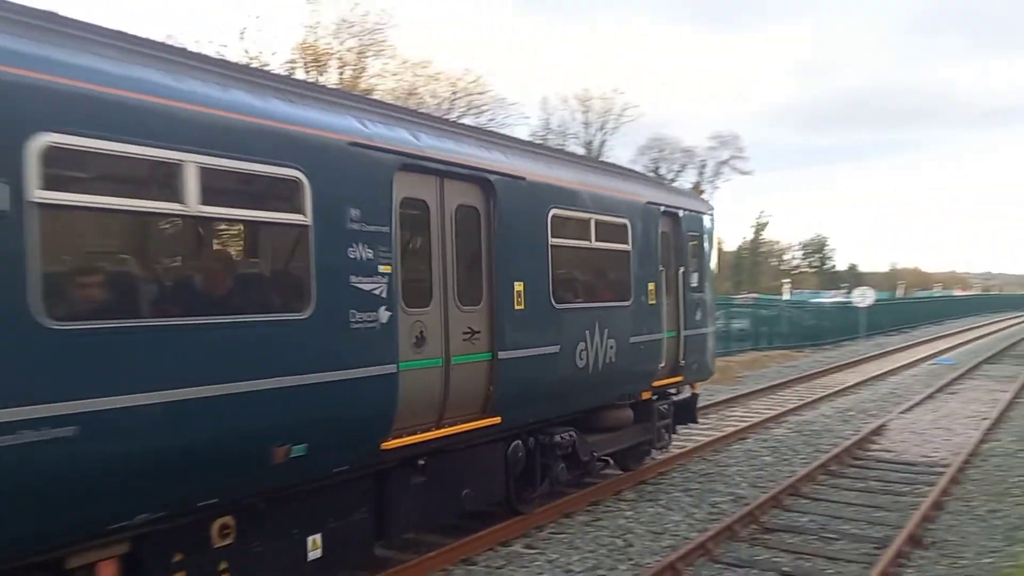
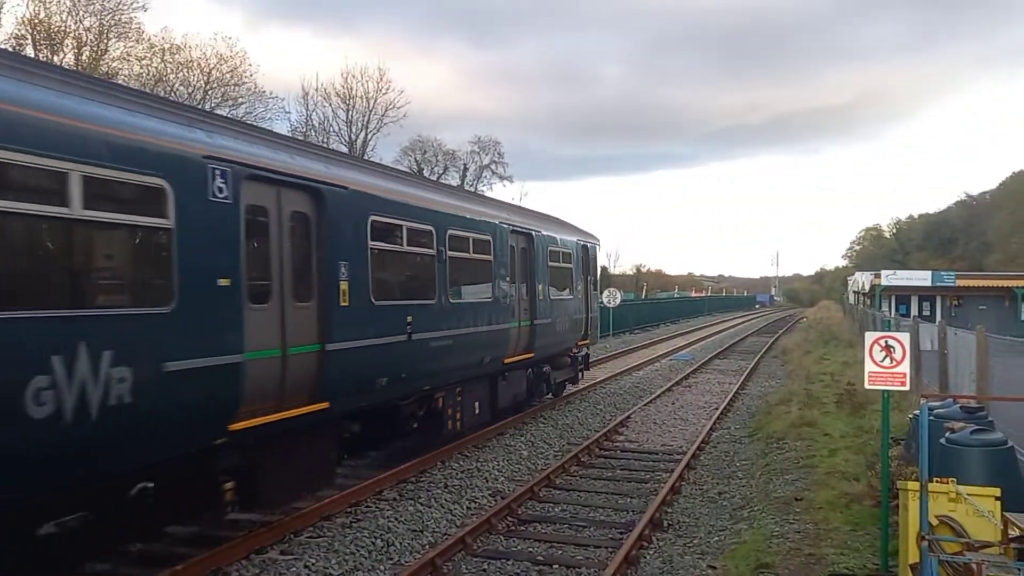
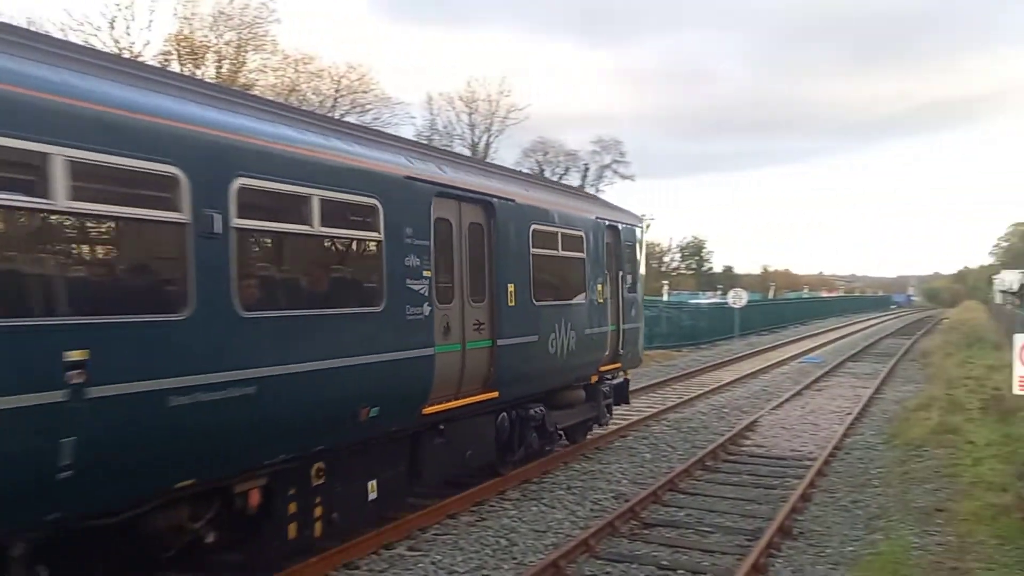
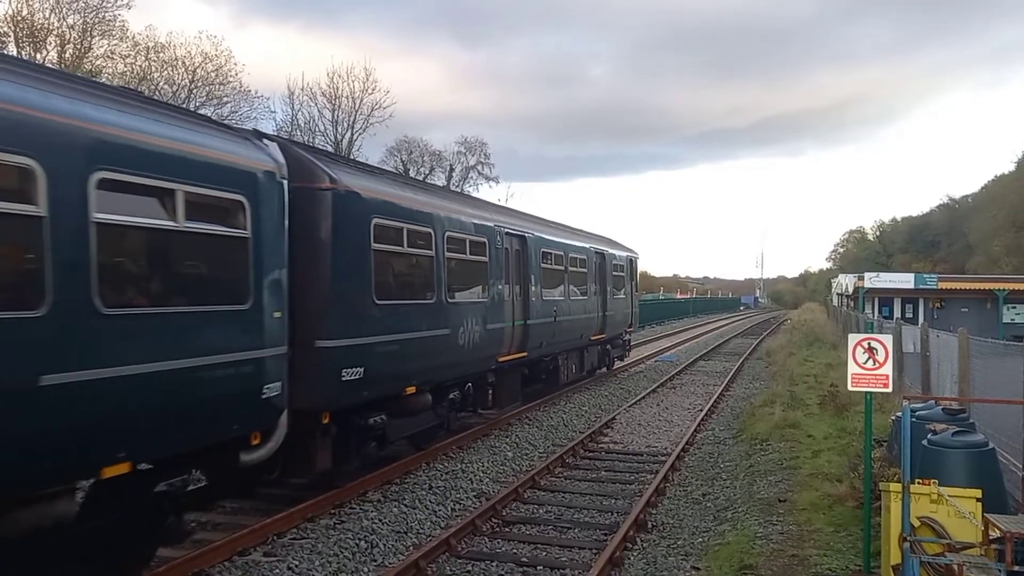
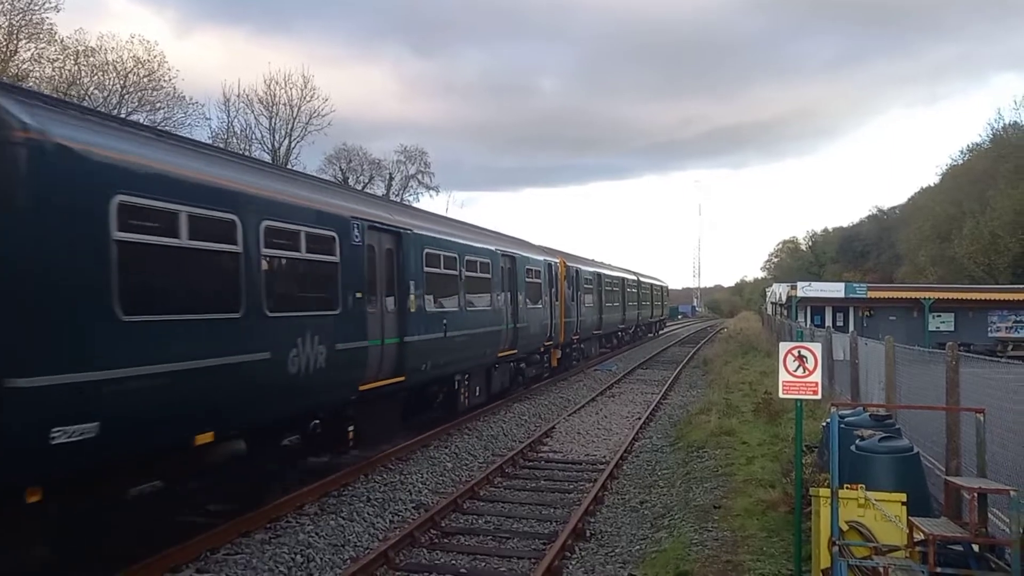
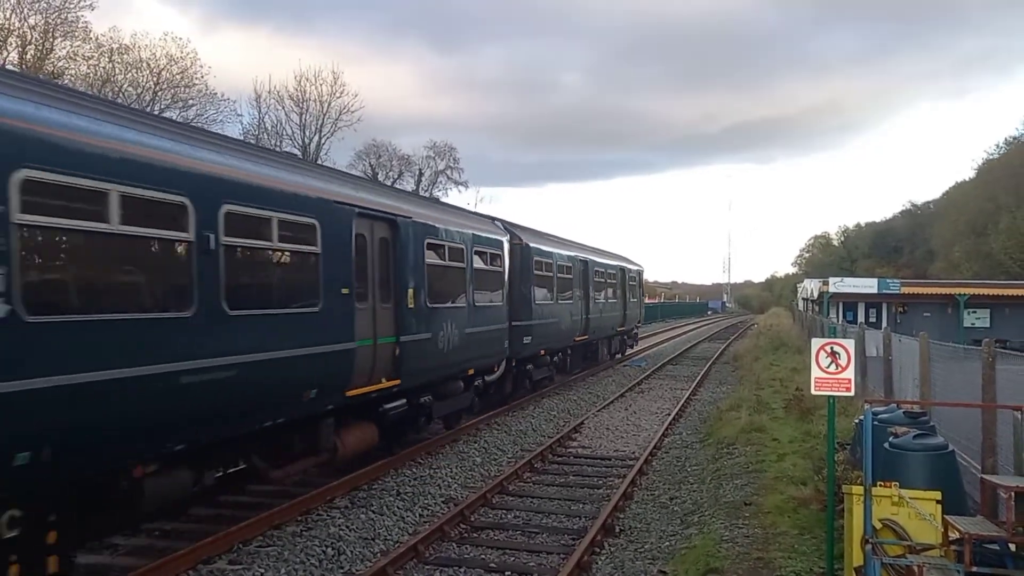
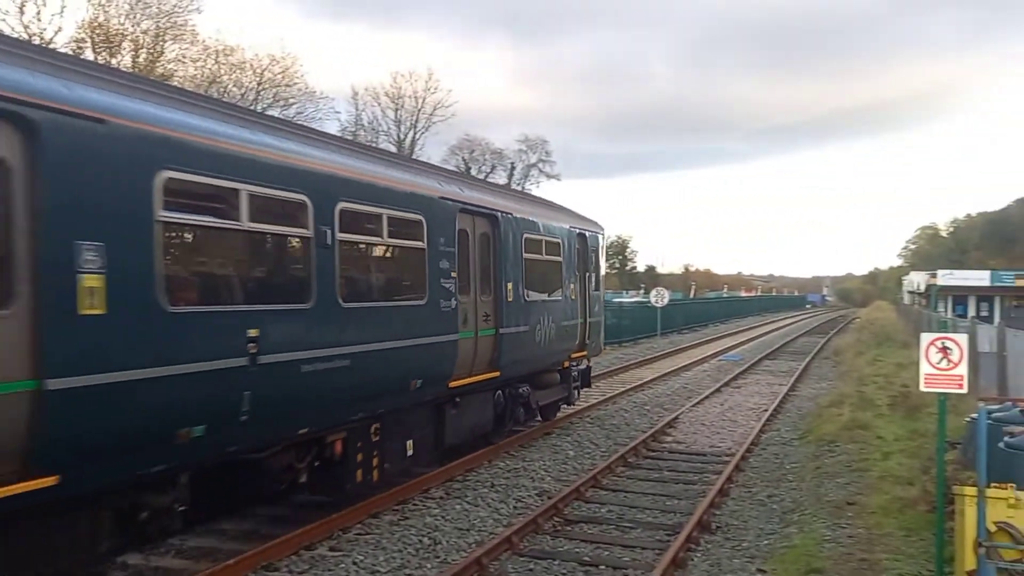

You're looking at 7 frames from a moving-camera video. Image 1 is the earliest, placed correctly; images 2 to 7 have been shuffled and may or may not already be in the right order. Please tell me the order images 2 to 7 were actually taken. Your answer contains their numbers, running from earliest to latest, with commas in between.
3, 7, 2, 4, 6, 5
